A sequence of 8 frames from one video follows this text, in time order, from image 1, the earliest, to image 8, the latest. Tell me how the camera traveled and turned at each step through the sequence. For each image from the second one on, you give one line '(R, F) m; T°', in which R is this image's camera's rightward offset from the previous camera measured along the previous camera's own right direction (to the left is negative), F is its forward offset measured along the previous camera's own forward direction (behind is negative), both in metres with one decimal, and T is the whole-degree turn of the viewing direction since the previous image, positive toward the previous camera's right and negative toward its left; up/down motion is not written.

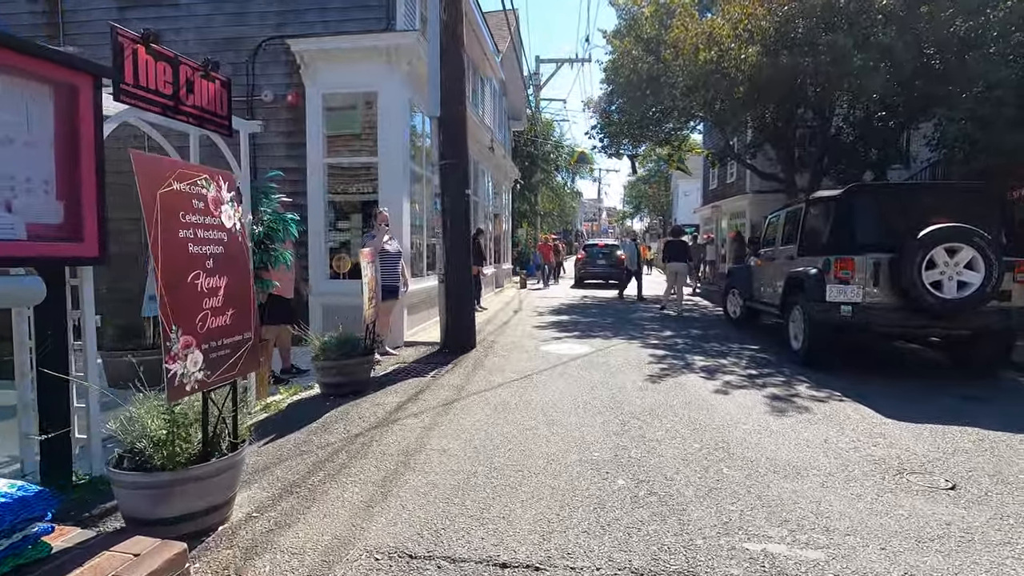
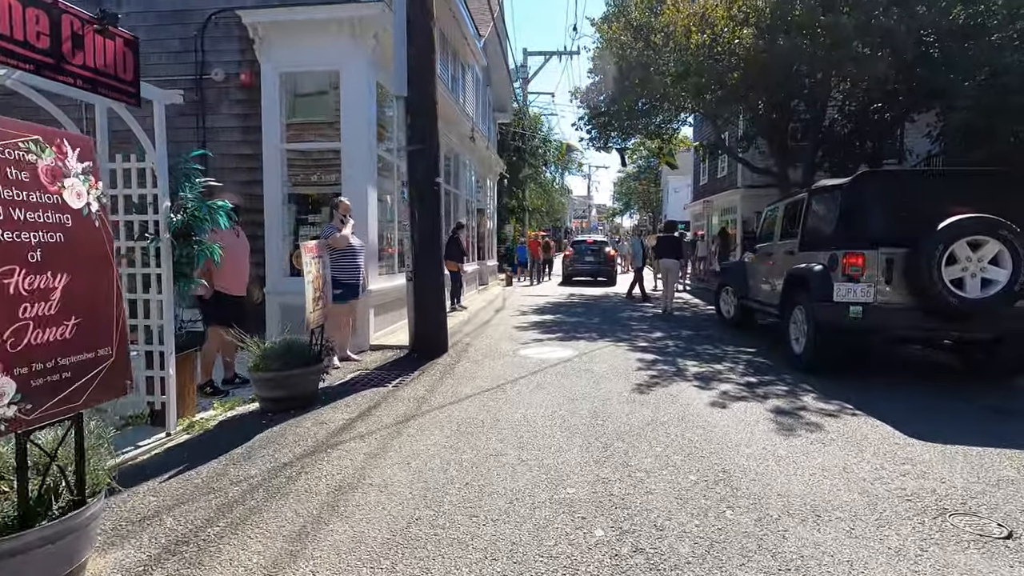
(+0.2, +0.8) m; +1°
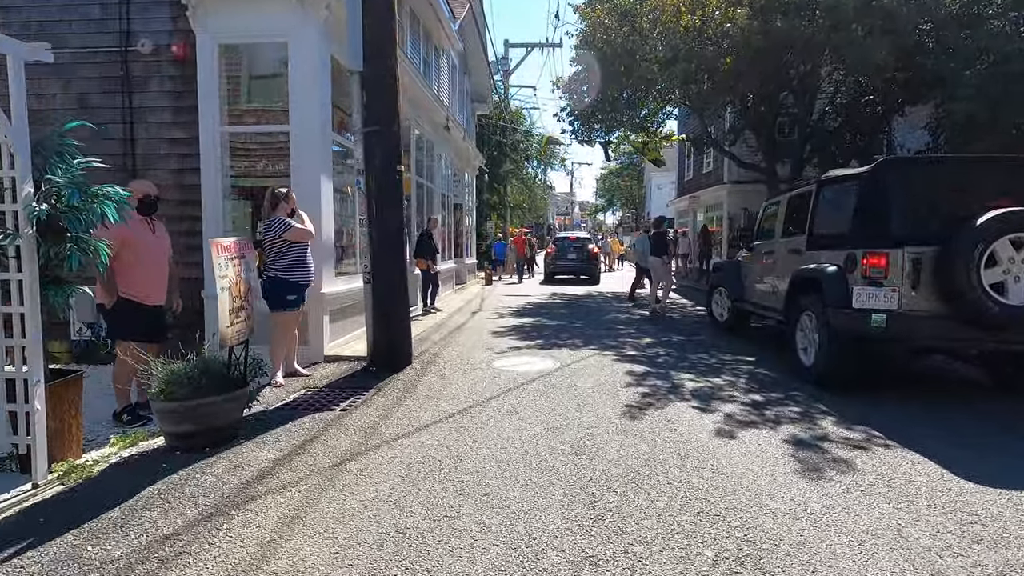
(+0.1, +1.0) m; +2°
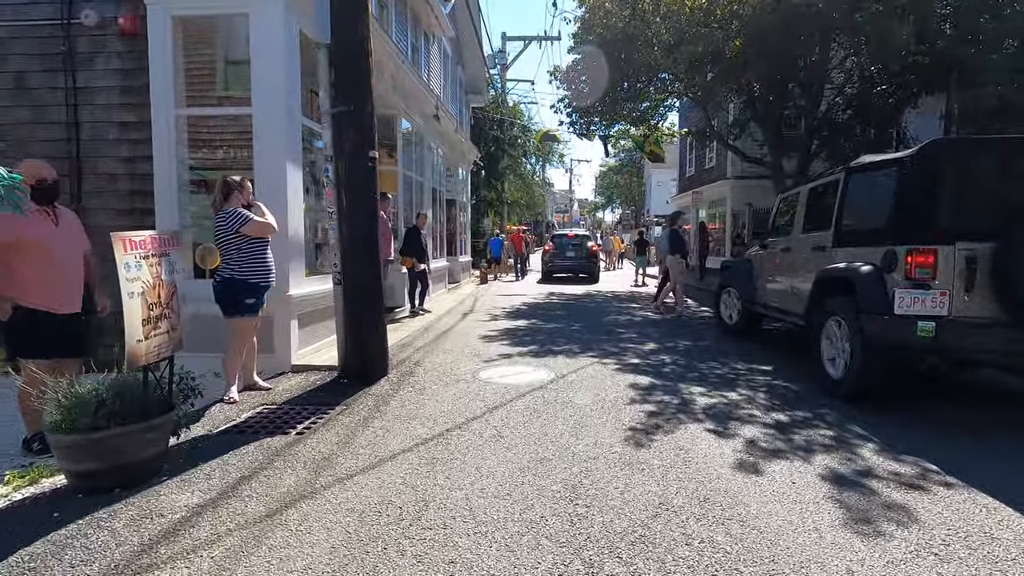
(+0.1, +0.8) m; 0°
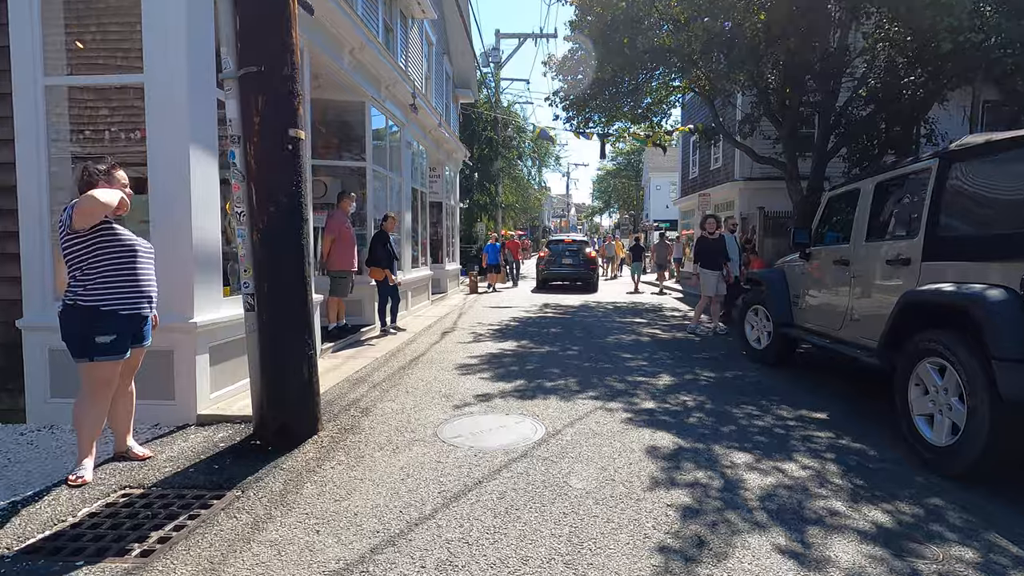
(+0.2, +1.7) m; 0°
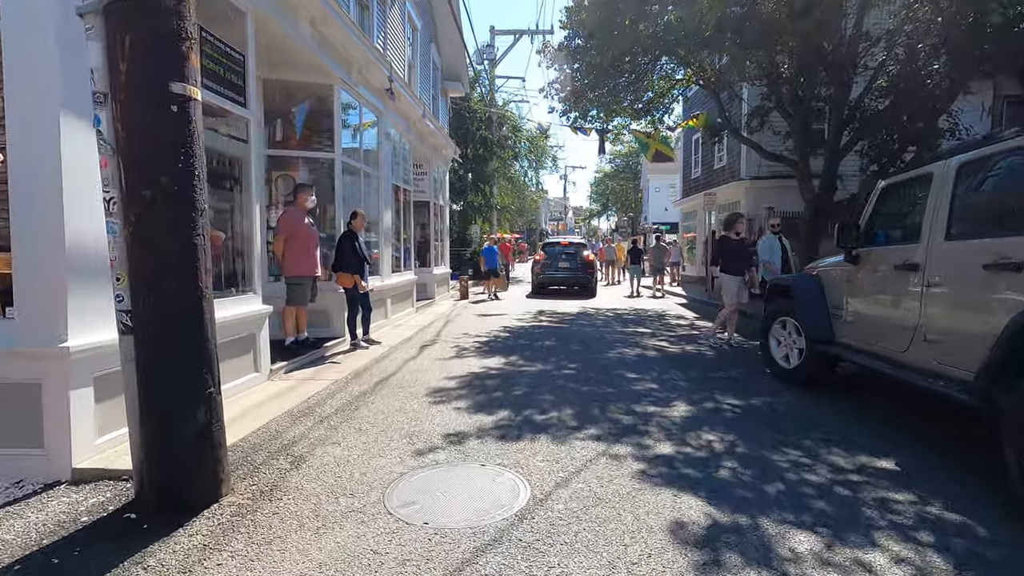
(+0.2, +1.3) m; 0°
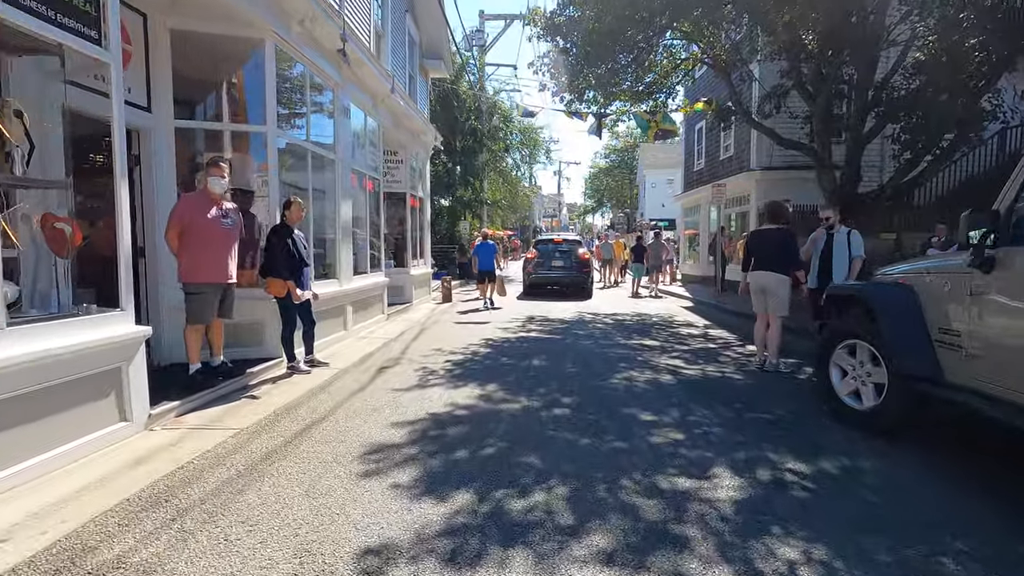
(+0.2, +1.9) m; +1°
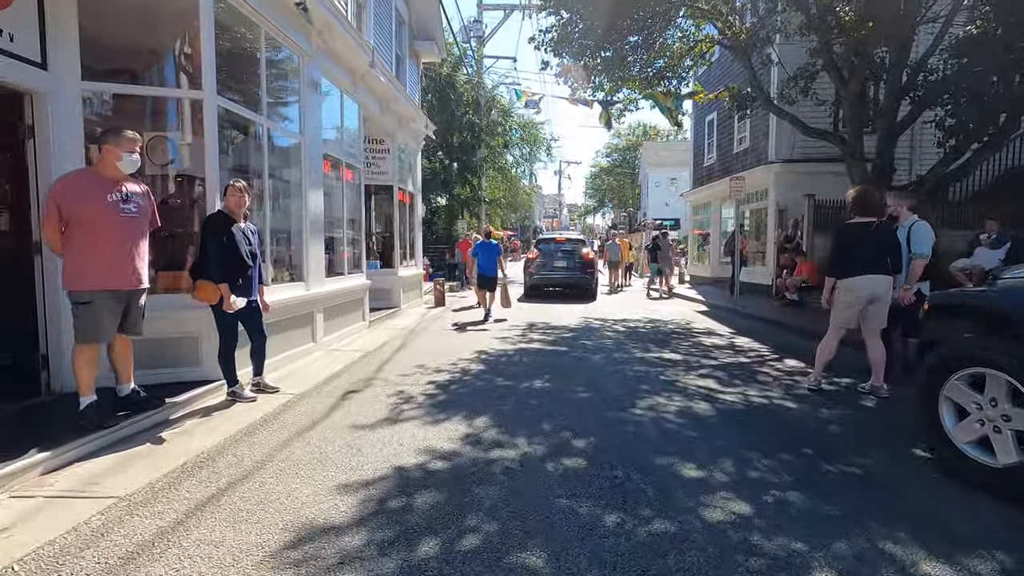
(0.0, +1.5) m; 0°
